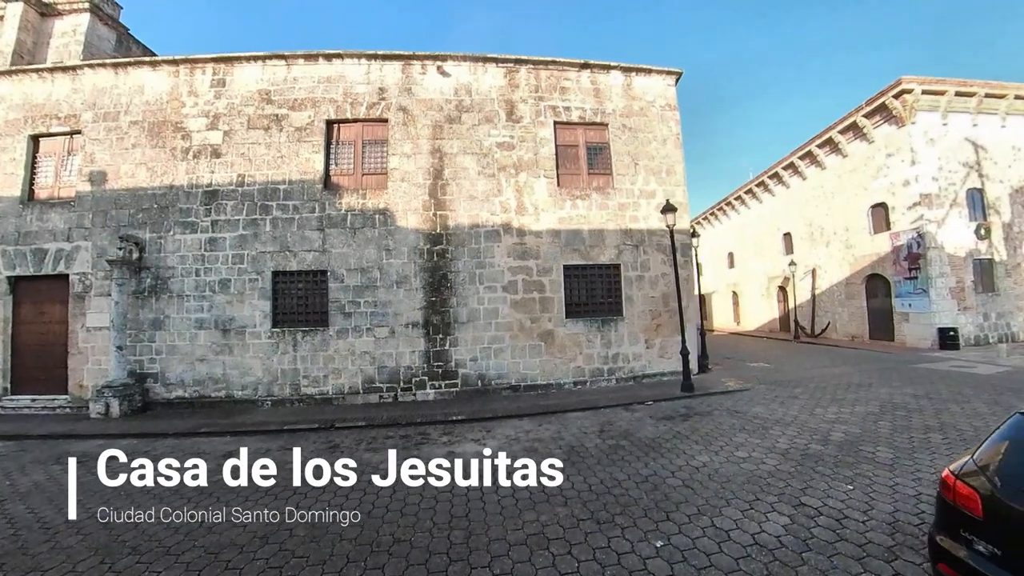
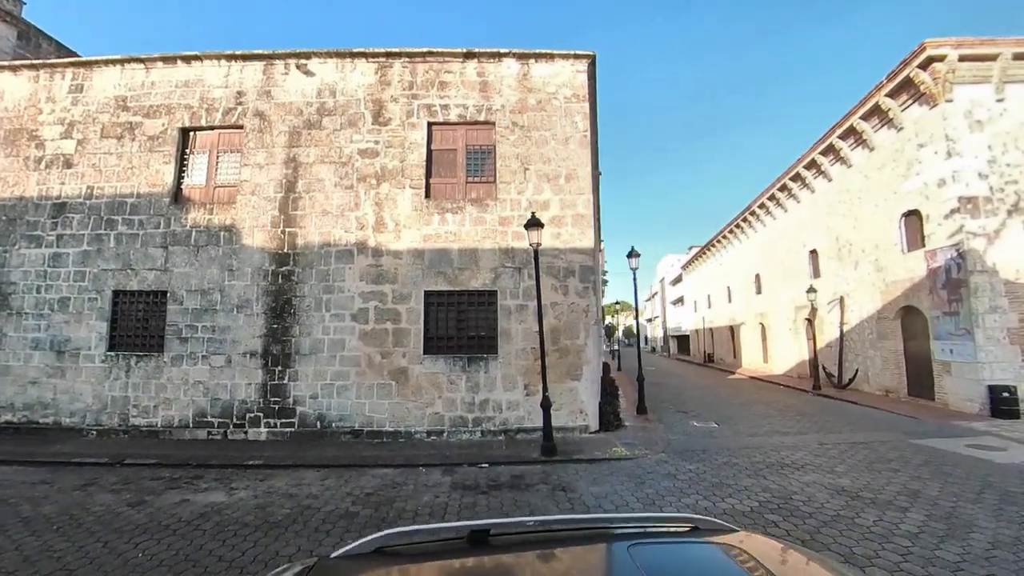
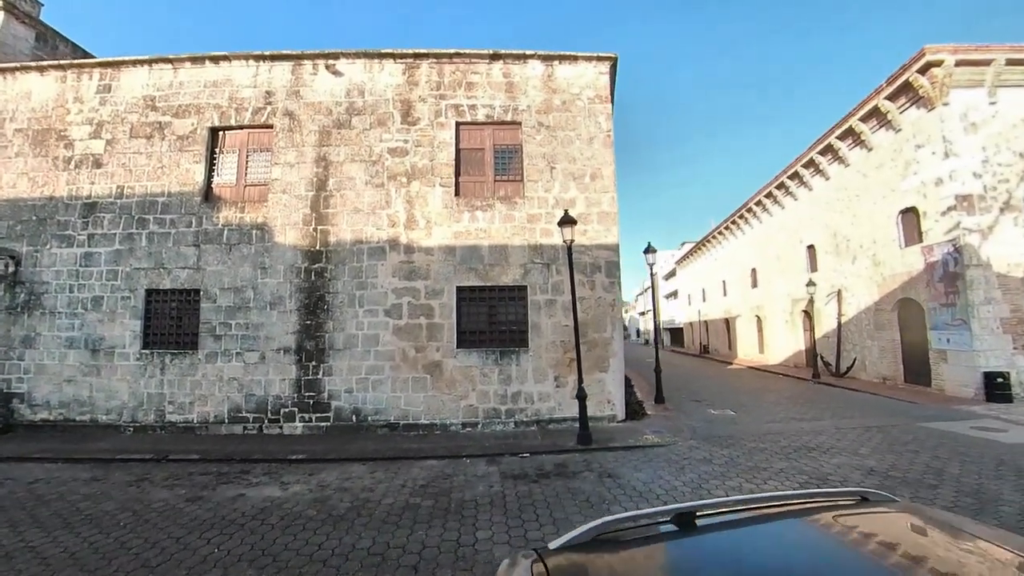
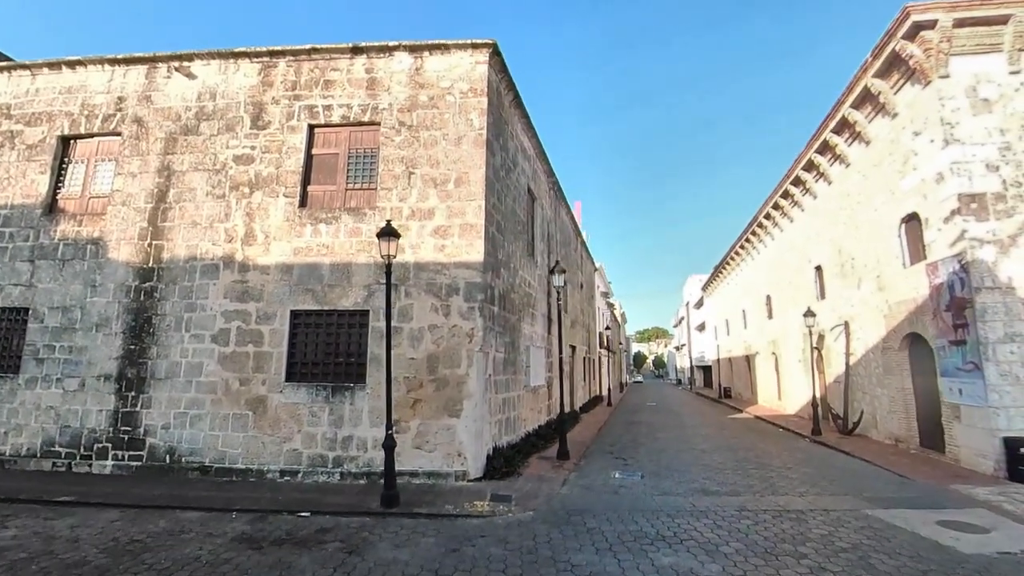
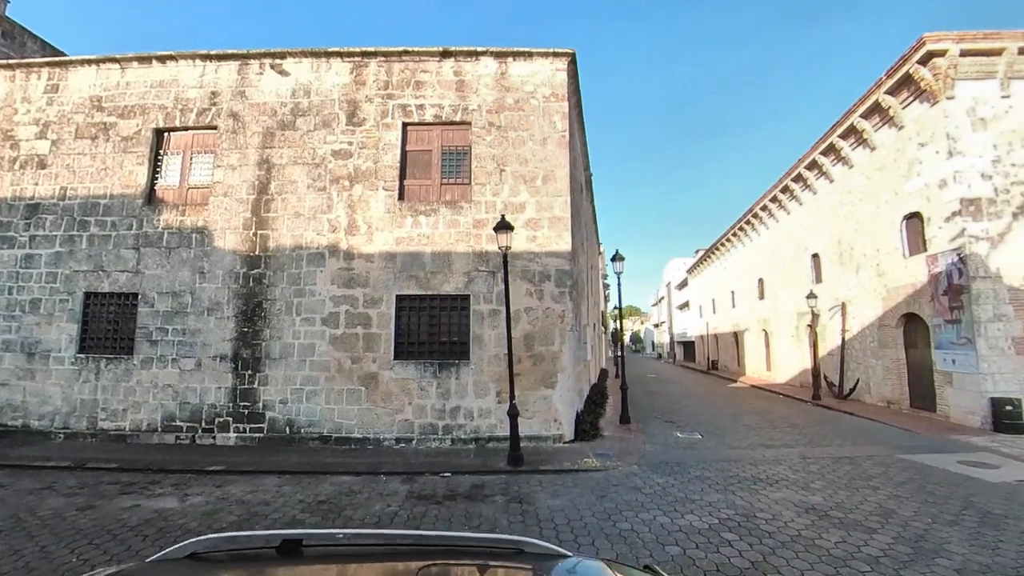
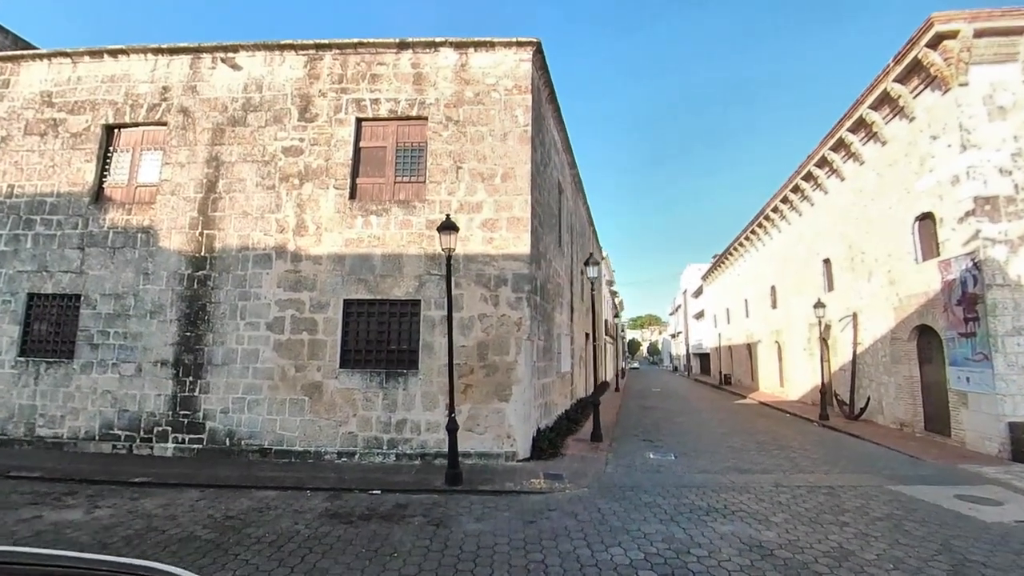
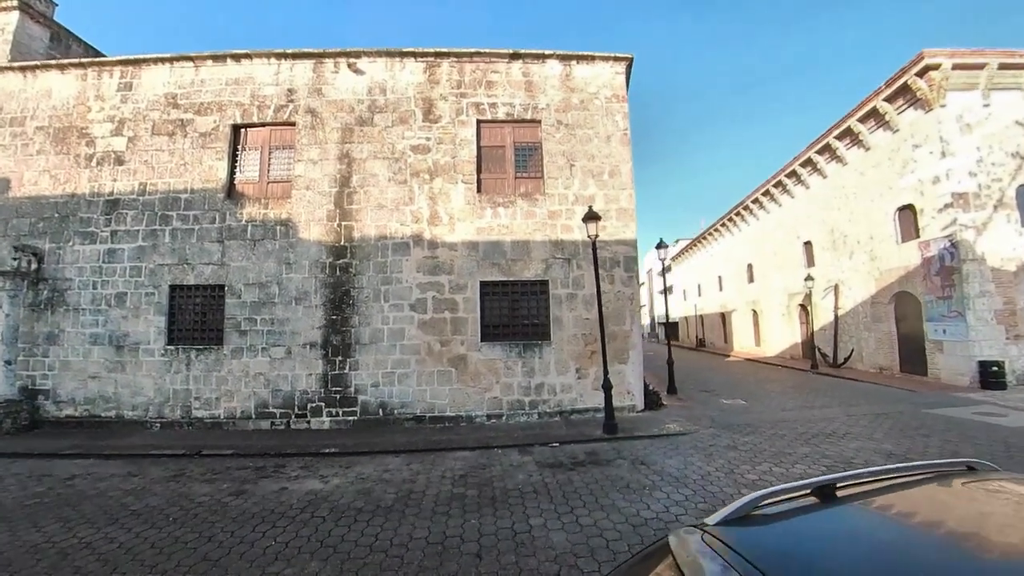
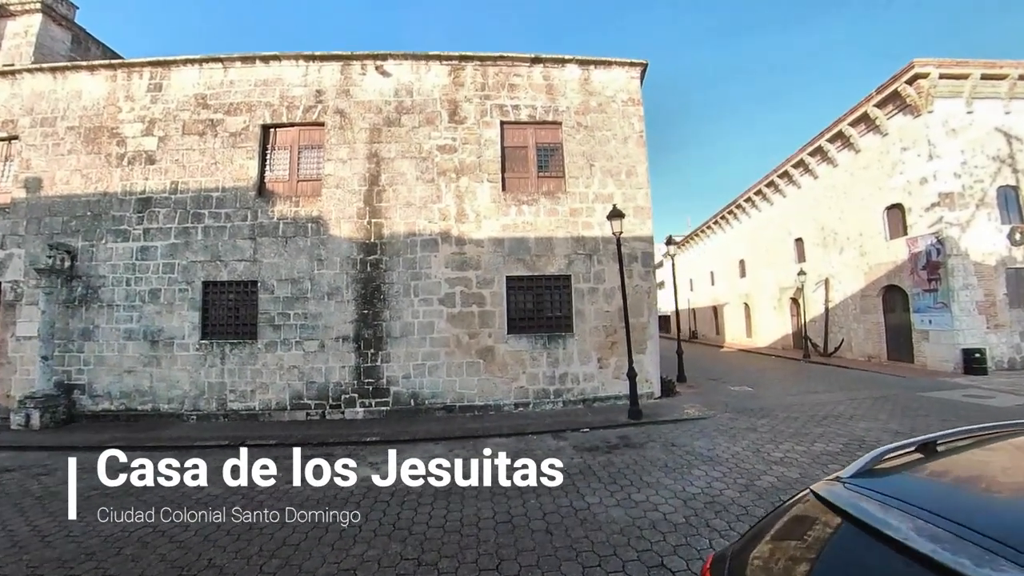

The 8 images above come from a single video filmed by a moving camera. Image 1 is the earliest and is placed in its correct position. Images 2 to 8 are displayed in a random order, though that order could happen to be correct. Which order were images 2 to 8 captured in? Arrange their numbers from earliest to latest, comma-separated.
8, 7, 3, 2, 5, 6, 4
